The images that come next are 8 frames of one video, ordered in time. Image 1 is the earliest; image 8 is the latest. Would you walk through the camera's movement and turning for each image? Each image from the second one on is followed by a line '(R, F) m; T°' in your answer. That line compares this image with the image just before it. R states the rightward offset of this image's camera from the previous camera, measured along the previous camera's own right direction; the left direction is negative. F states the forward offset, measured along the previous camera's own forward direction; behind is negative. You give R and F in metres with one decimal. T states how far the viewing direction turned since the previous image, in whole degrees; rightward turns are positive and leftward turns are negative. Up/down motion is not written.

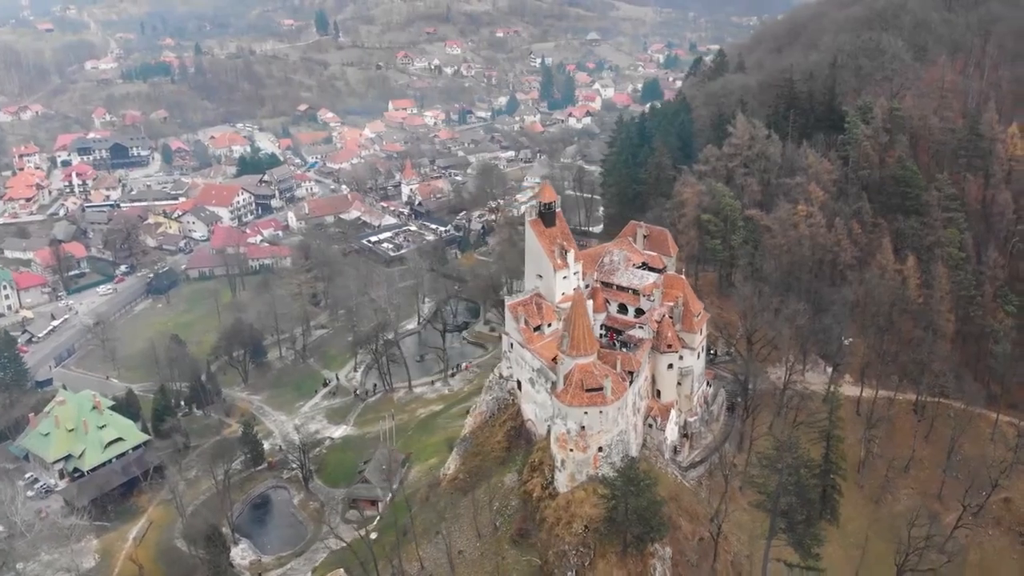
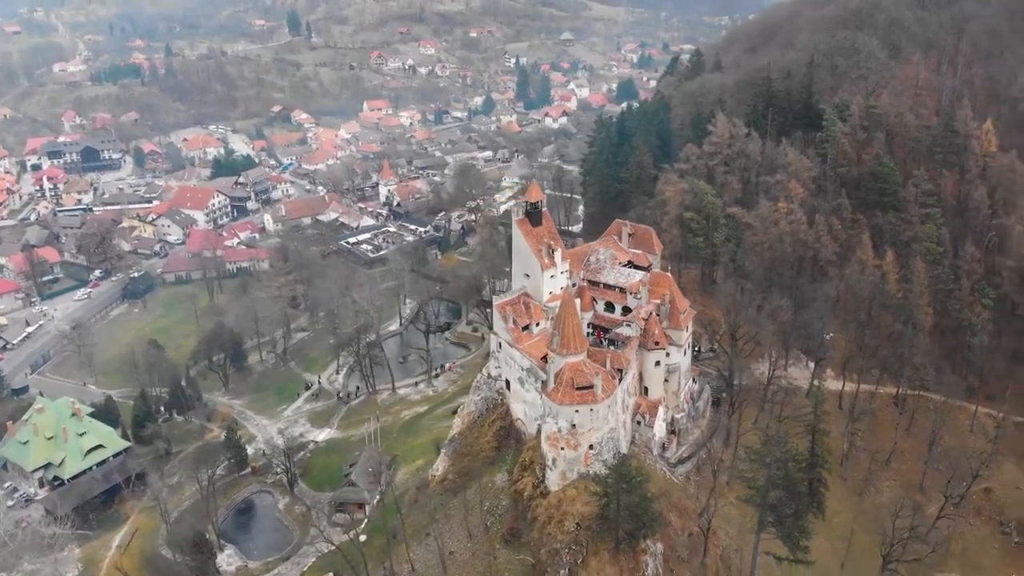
(-0.6, 0.0) m; +2°
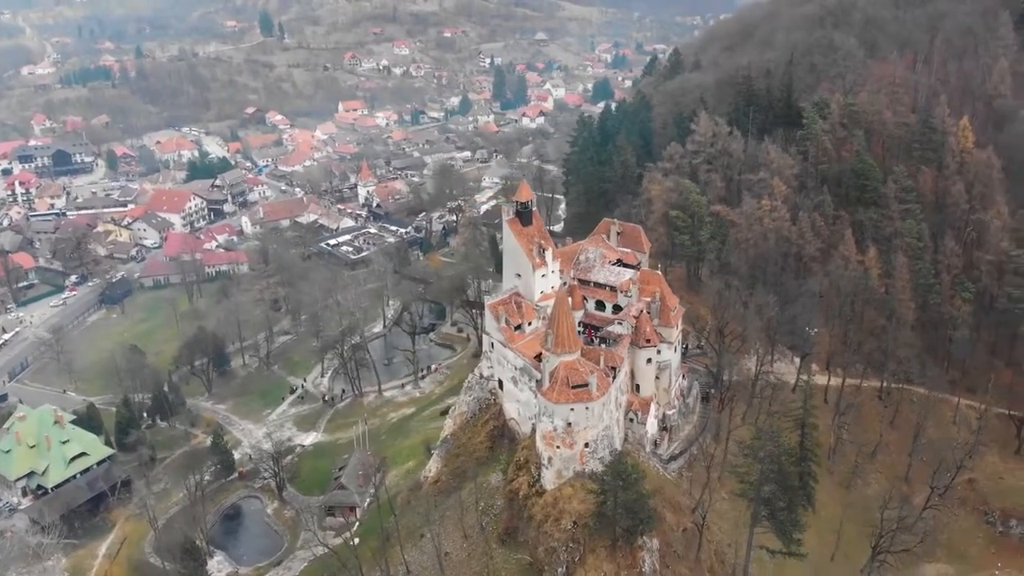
(-0.8, 0.0) m; +2°
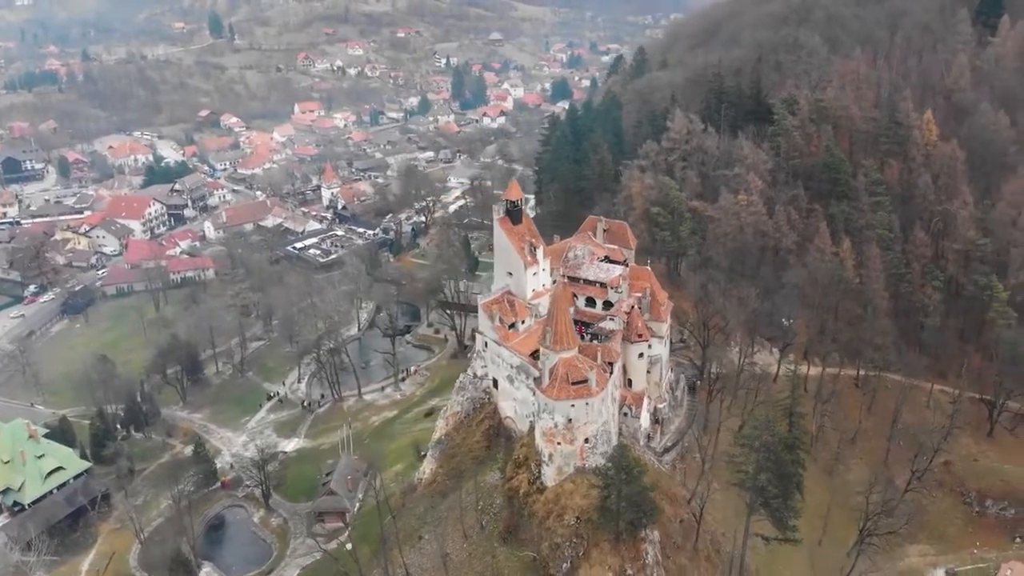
(-1.8, 0.0) m; +3°
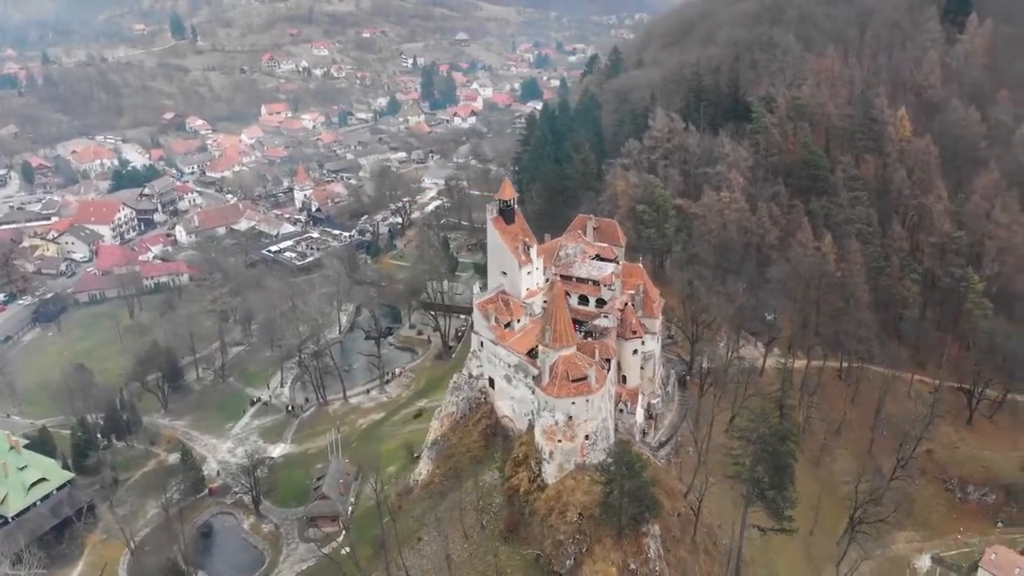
(-1.3, -0.1) m; +2°
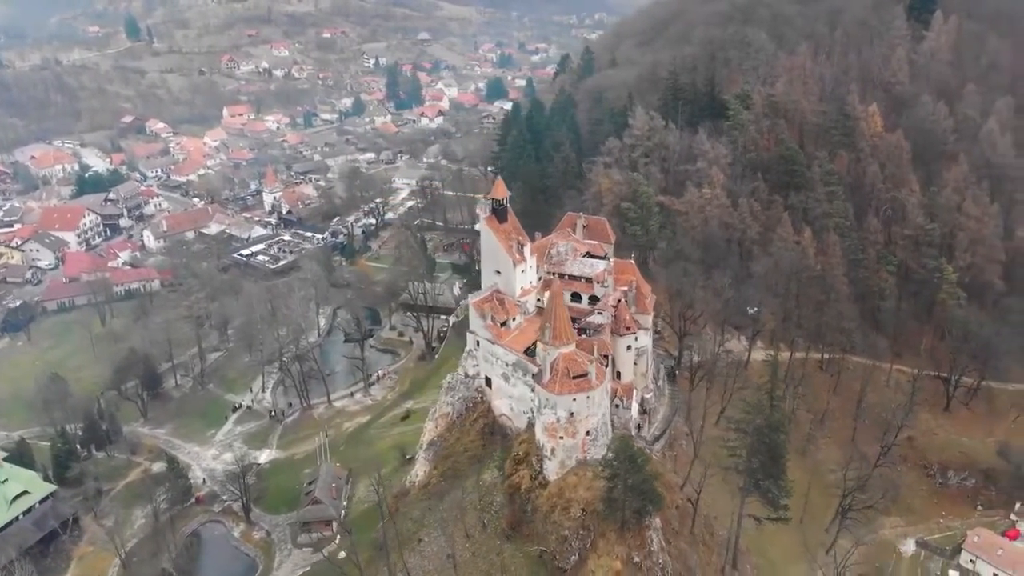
(-1.6, -0.1) m; +3°
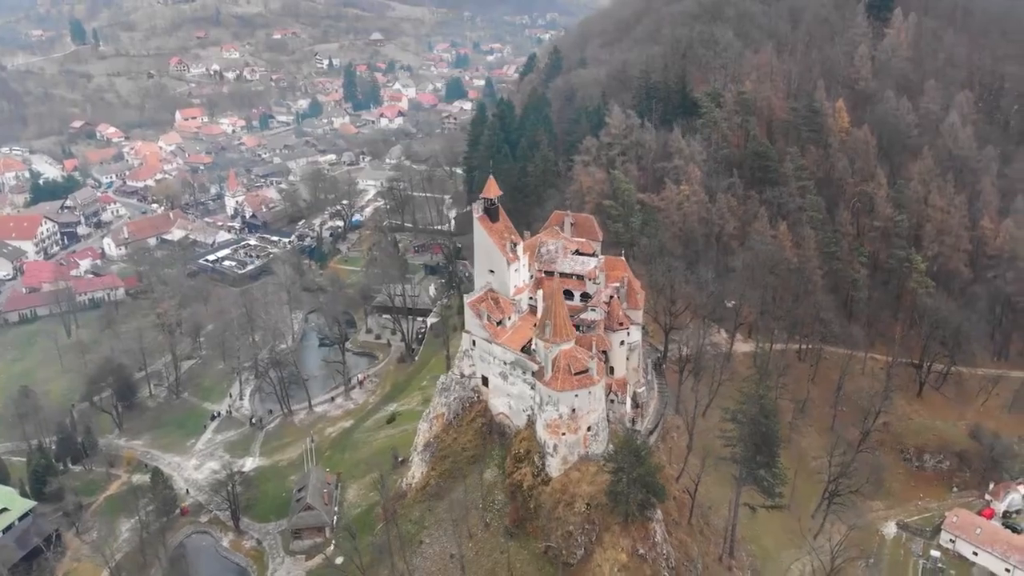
(-1.9, -0.1) m; +3°
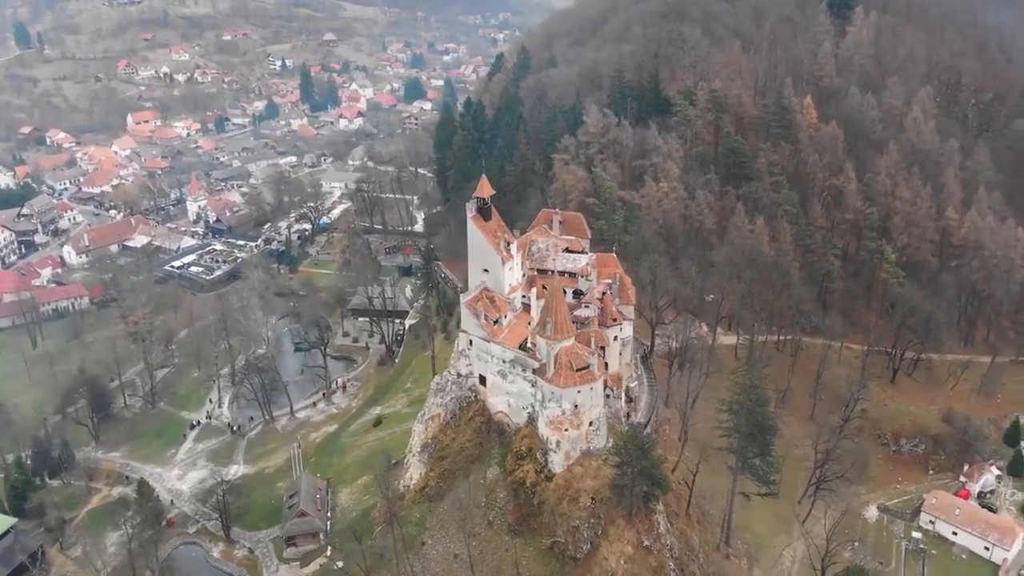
(-1.9, -0.2) m; +3°
